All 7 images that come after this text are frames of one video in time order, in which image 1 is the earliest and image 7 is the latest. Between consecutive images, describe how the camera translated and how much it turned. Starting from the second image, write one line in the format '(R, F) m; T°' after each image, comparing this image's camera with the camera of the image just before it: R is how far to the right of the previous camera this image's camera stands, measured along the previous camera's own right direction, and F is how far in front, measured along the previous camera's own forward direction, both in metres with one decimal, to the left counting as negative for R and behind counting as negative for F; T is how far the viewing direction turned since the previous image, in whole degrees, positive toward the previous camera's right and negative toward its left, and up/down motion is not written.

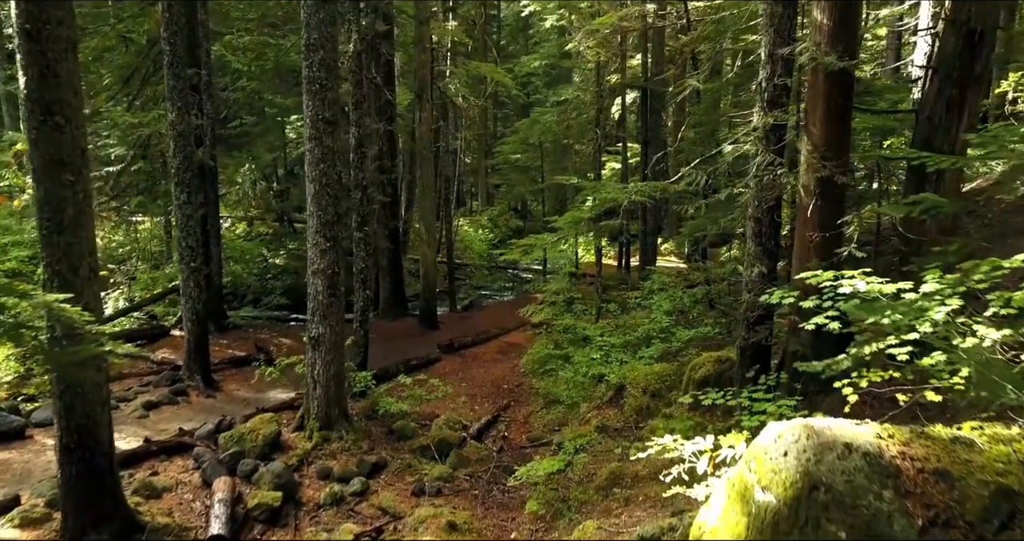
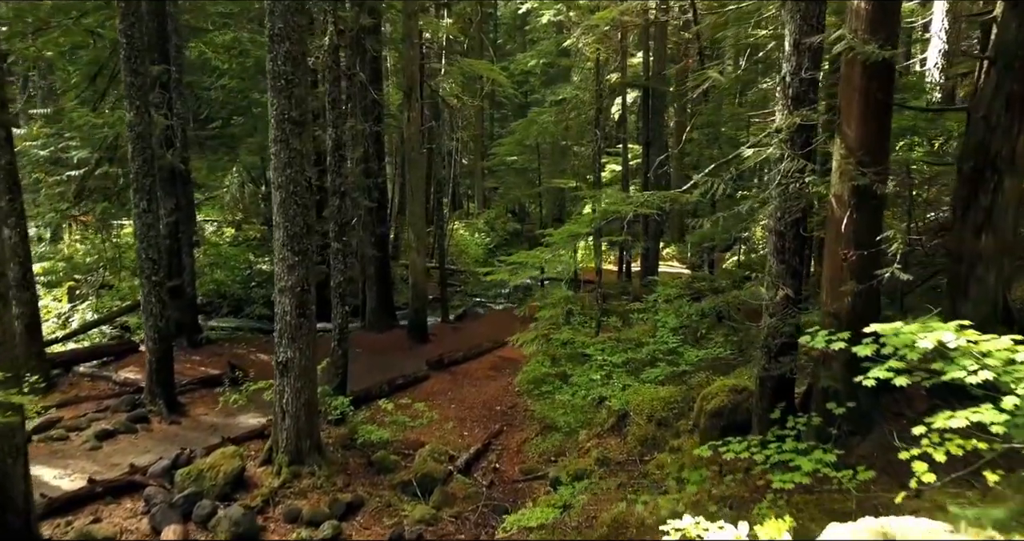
(+0.1, +0.9) m; 0°
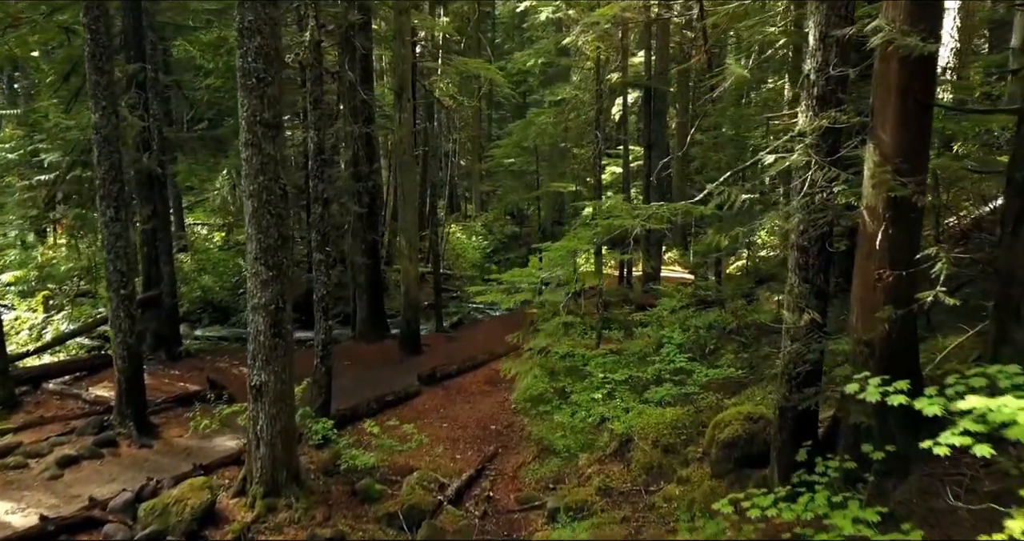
(+0.1, +0.7) m; 0°
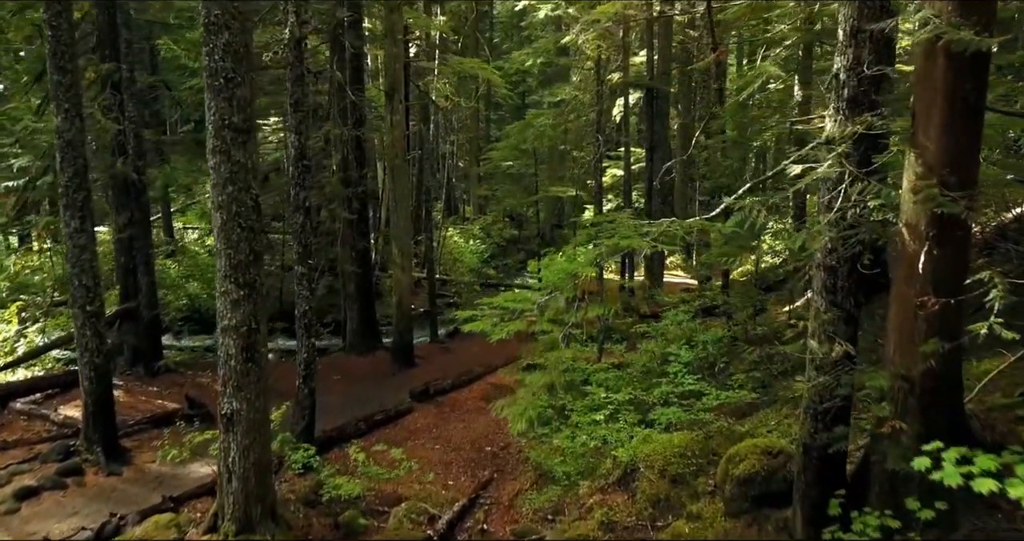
(+0.1, +0.6) m; 0°
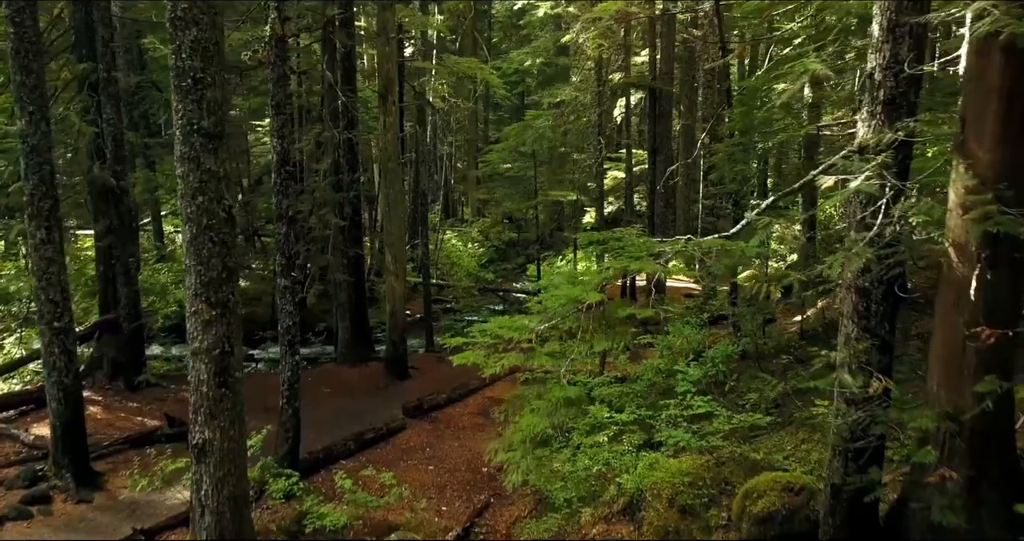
(0.0, +0.6) m; 0°
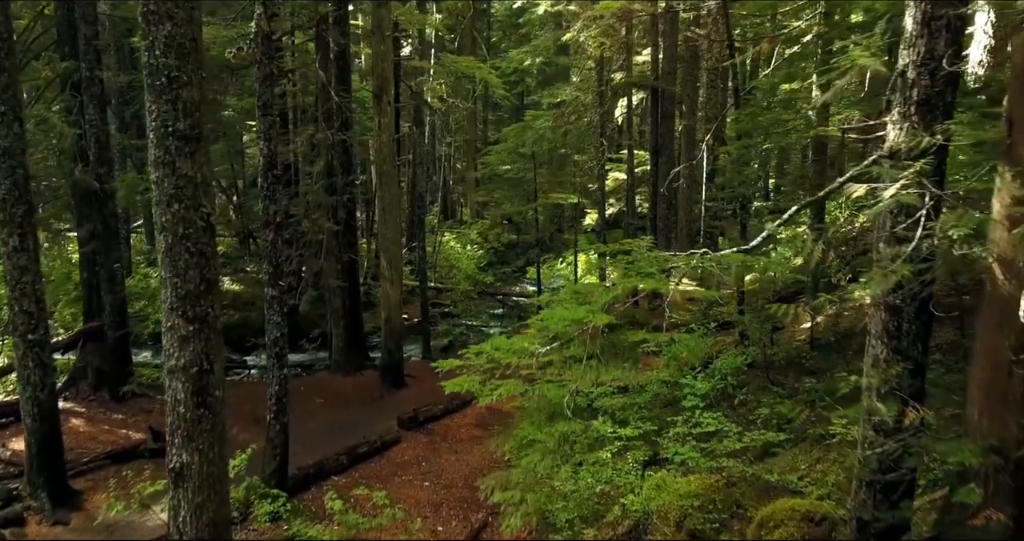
(0.0, +0.4) m; 0°
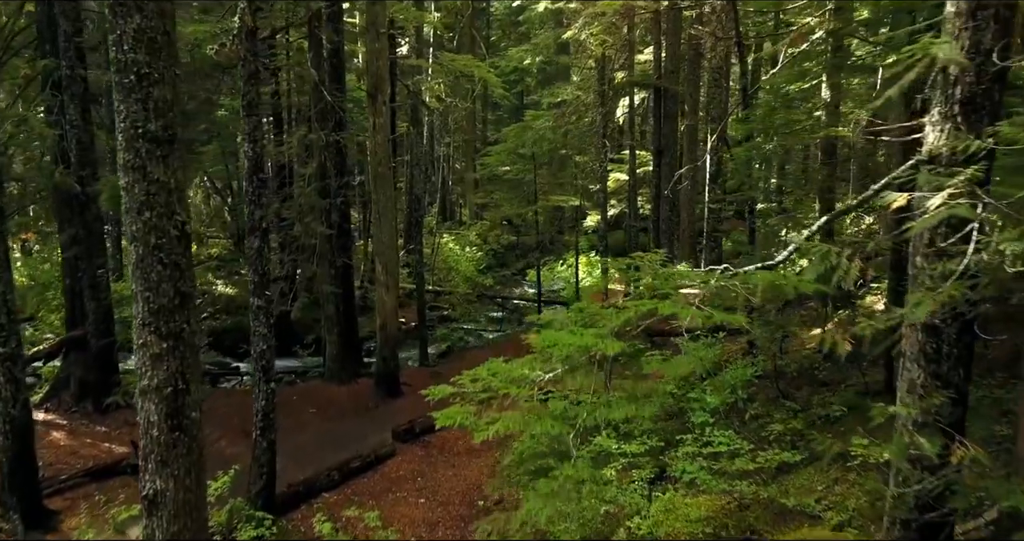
(0.0, +0.4) m; 0°
